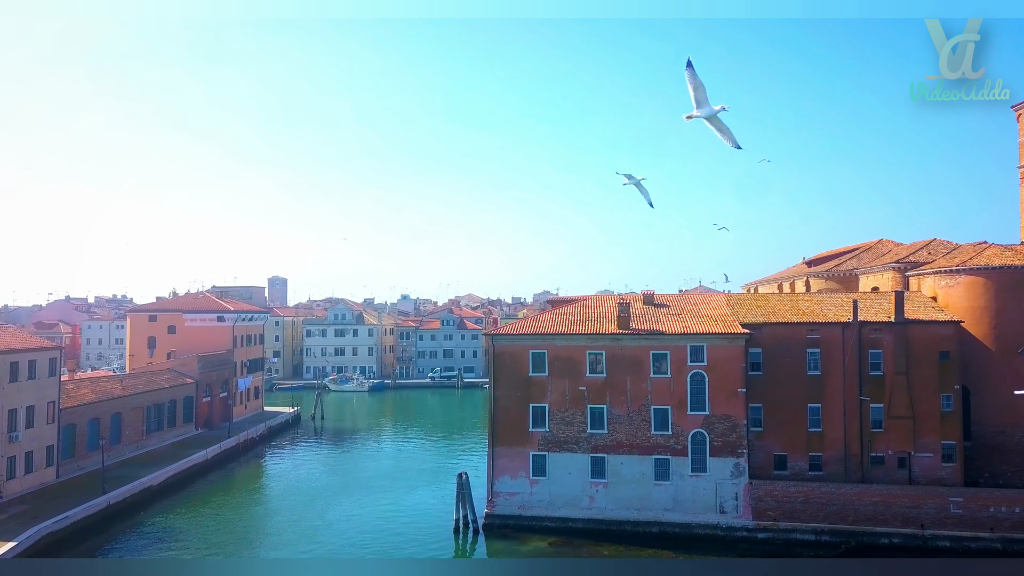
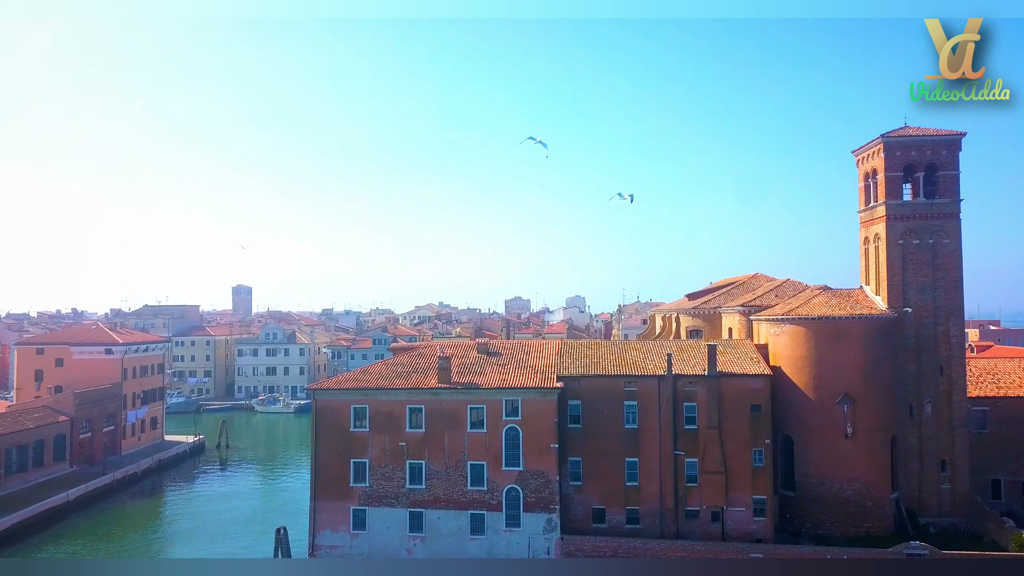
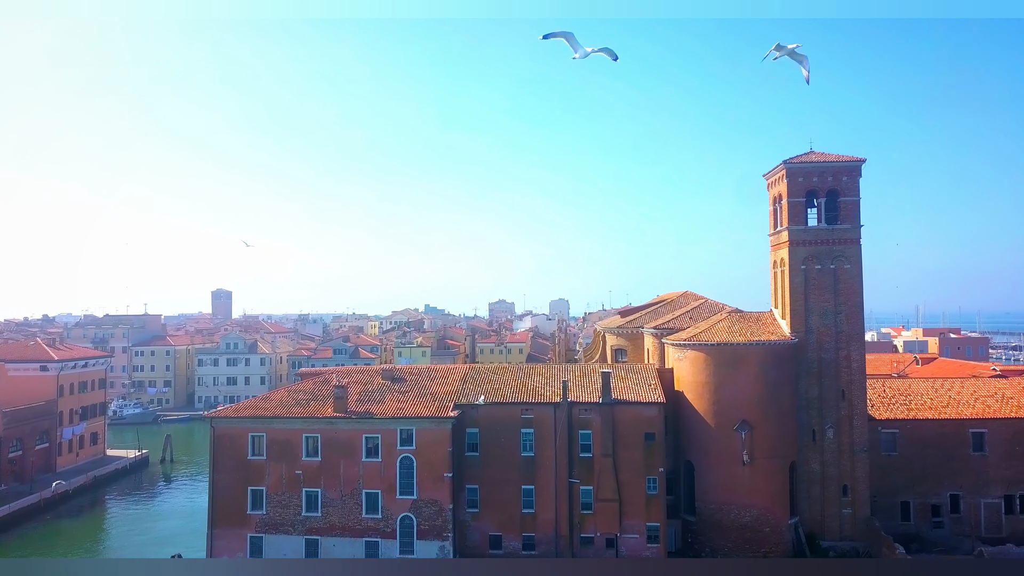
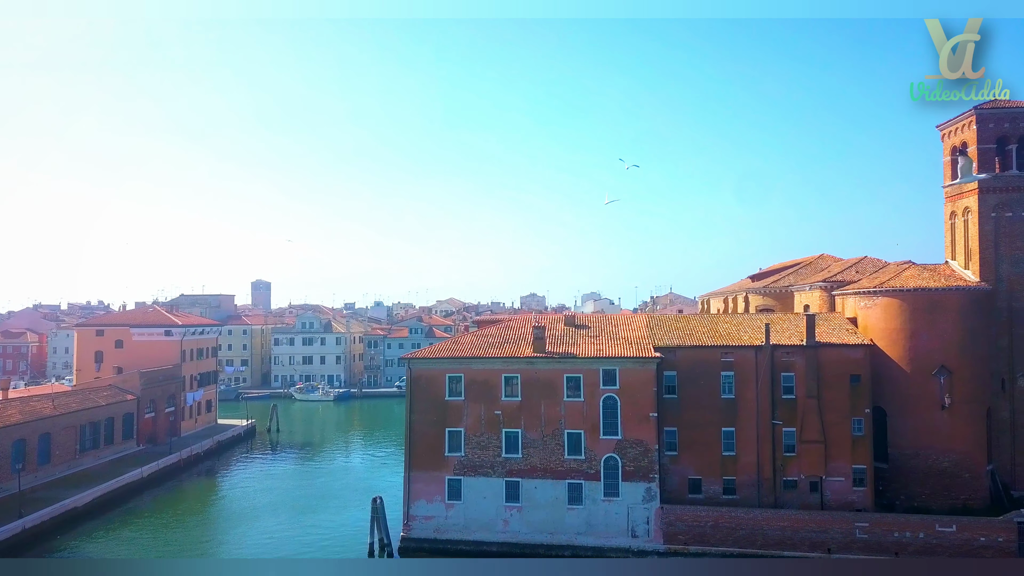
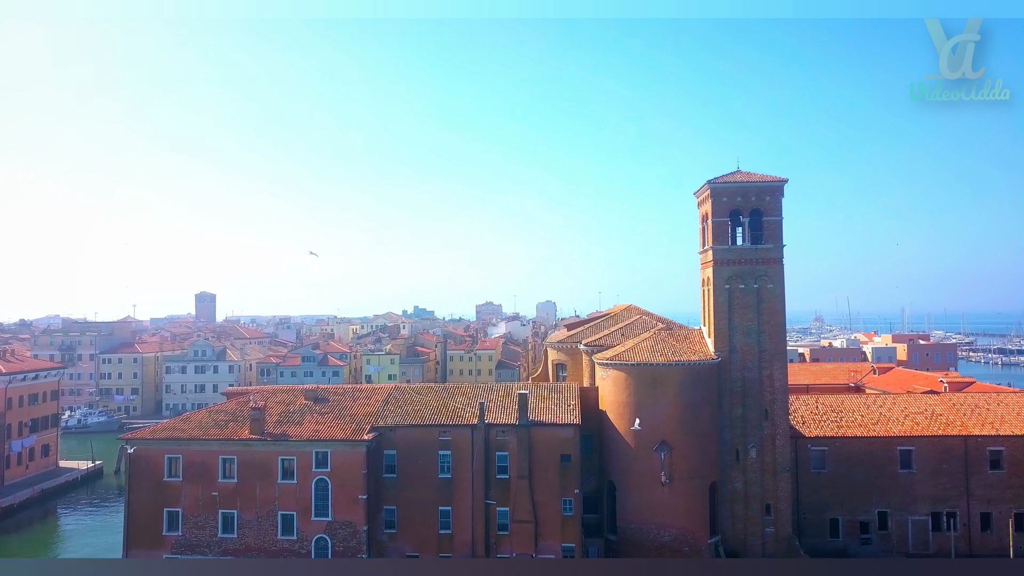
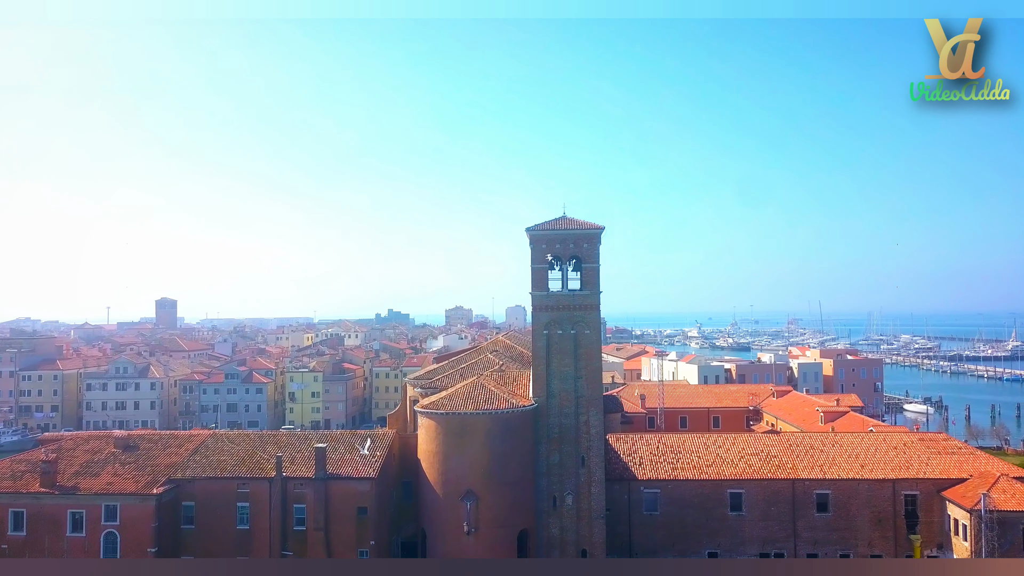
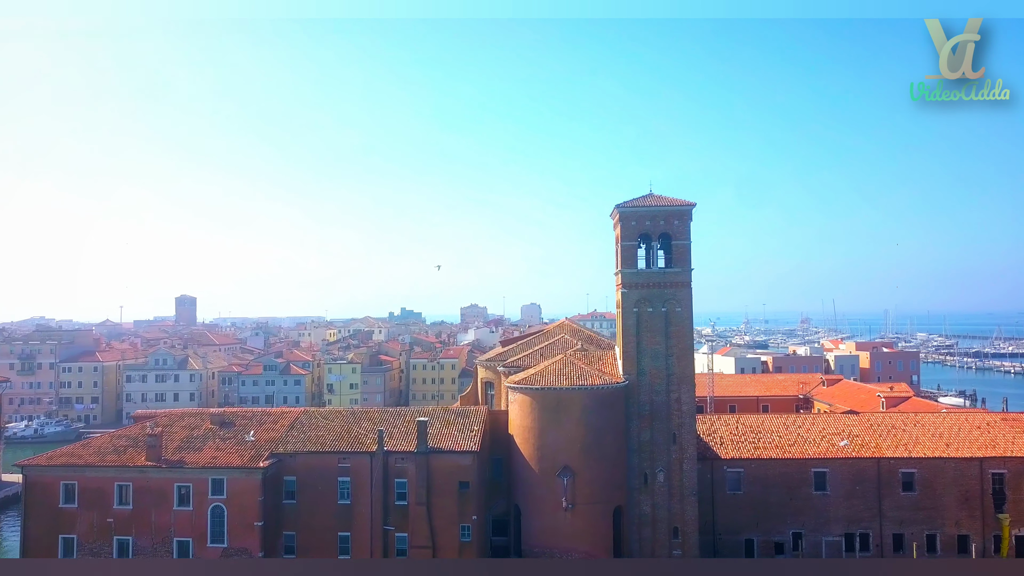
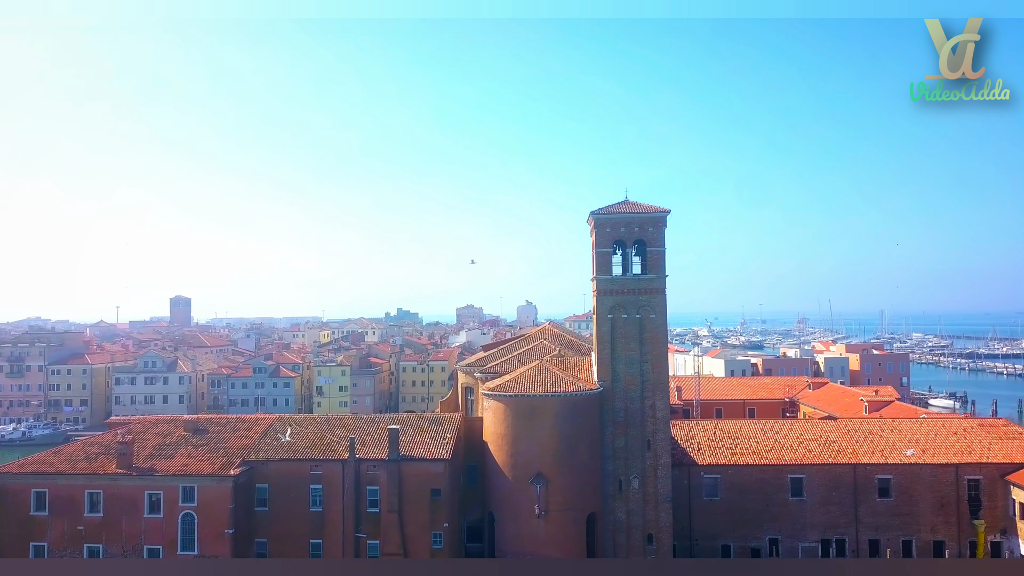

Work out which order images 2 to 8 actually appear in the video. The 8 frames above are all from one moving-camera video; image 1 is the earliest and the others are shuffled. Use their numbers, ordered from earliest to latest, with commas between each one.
4, 2, 3, 5, 7, 8, 6
